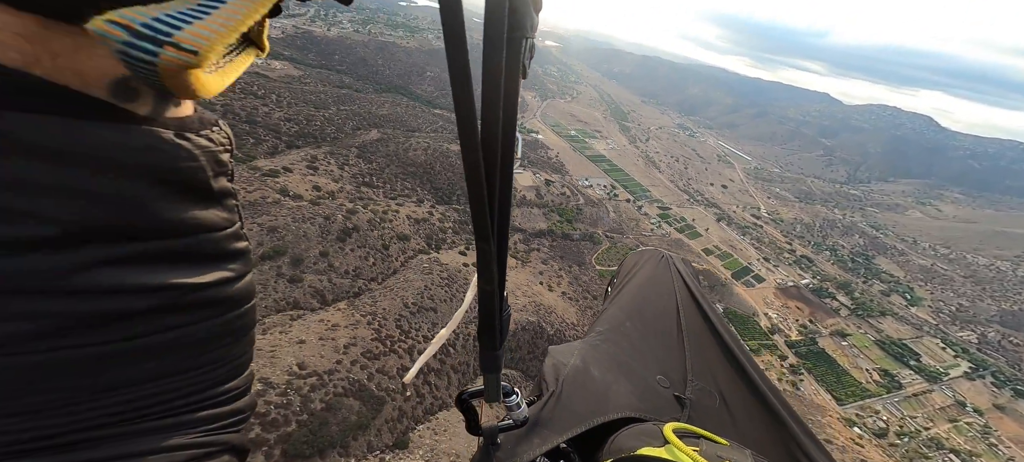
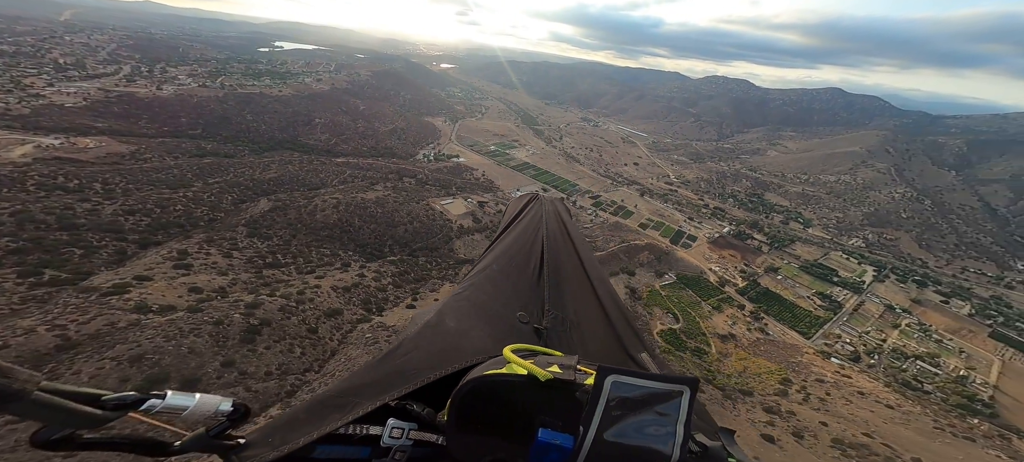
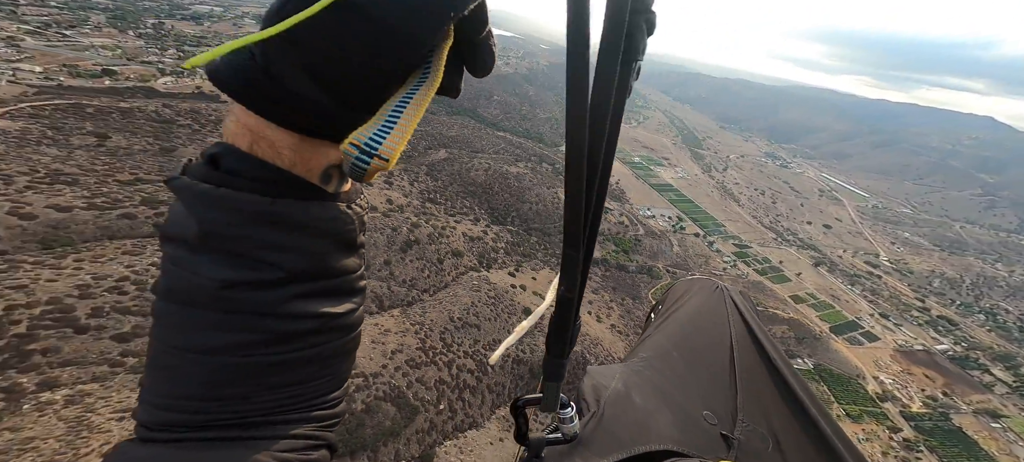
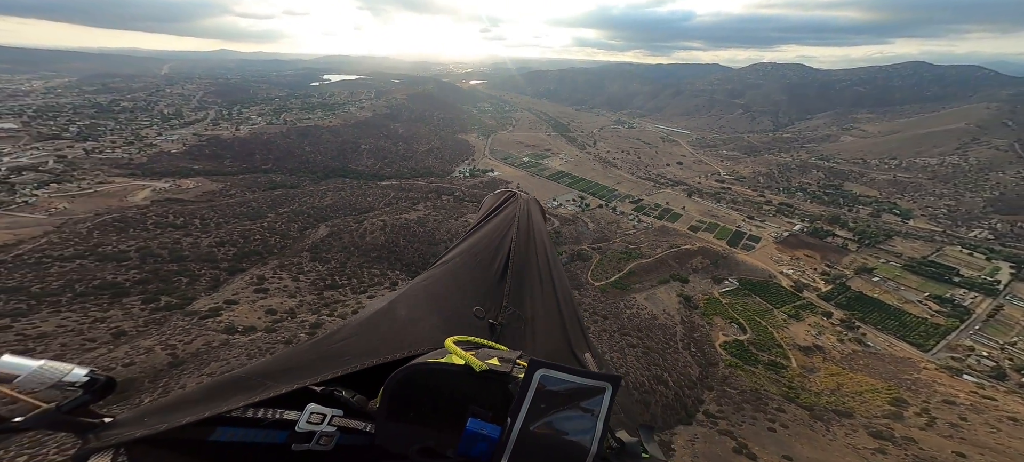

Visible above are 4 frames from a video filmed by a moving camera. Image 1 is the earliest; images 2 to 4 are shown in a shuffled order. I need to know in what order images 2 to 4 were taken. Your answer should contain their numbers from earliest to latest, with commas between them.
3, 2, 4
